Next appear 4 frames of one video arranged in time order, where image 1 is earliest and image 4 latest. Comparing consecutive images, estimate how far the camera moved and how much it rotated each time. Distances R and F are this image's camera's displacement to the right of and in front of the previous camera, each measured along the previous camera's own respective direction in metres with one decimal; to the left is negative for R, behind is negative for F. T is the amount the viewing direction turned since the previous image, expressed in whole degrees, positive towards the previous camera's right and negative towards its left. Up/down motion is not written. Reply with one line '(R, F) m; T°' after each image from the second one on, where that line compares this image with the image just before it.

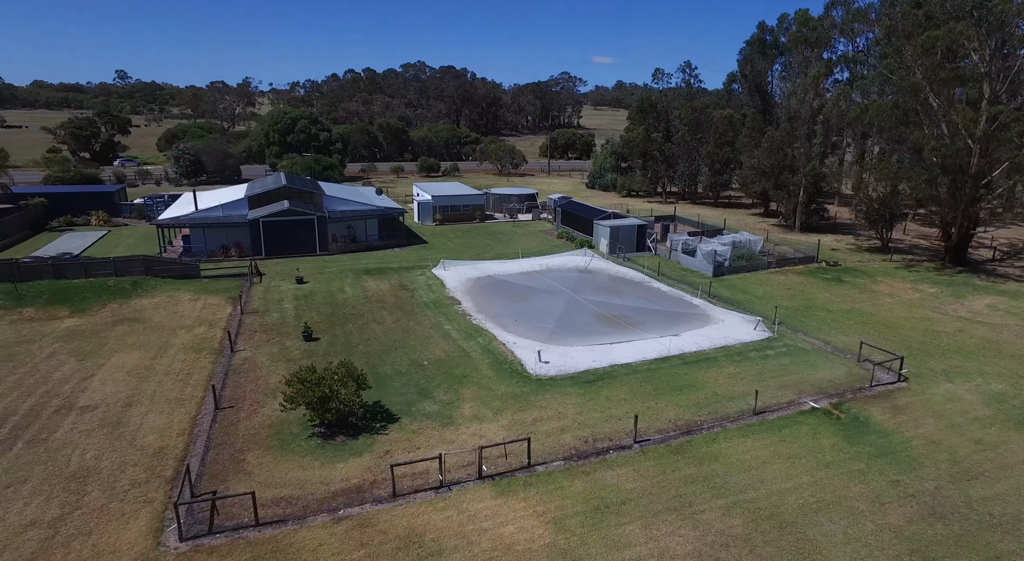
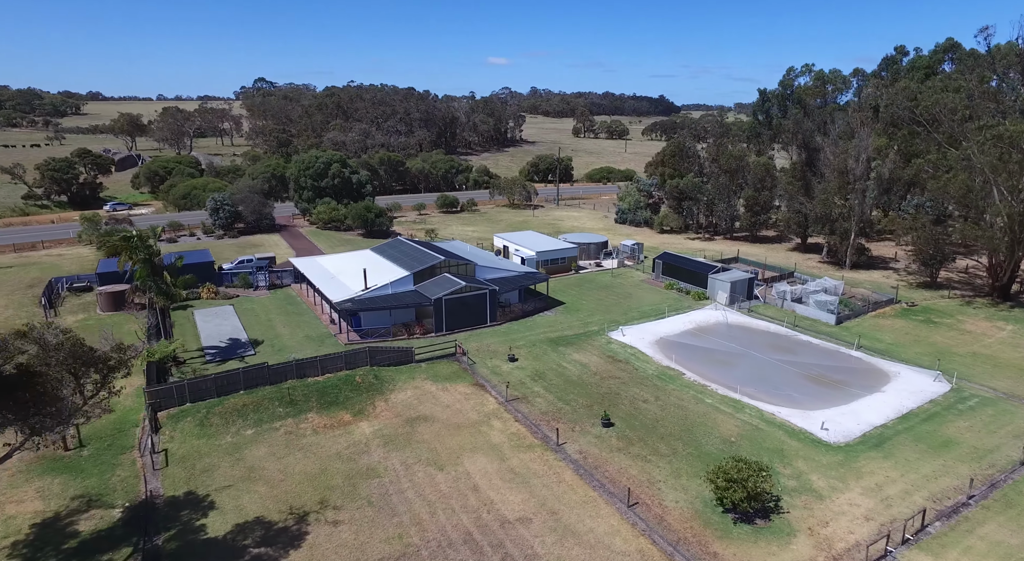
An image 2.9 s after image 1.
(-14.1, -2.2) m; +9°
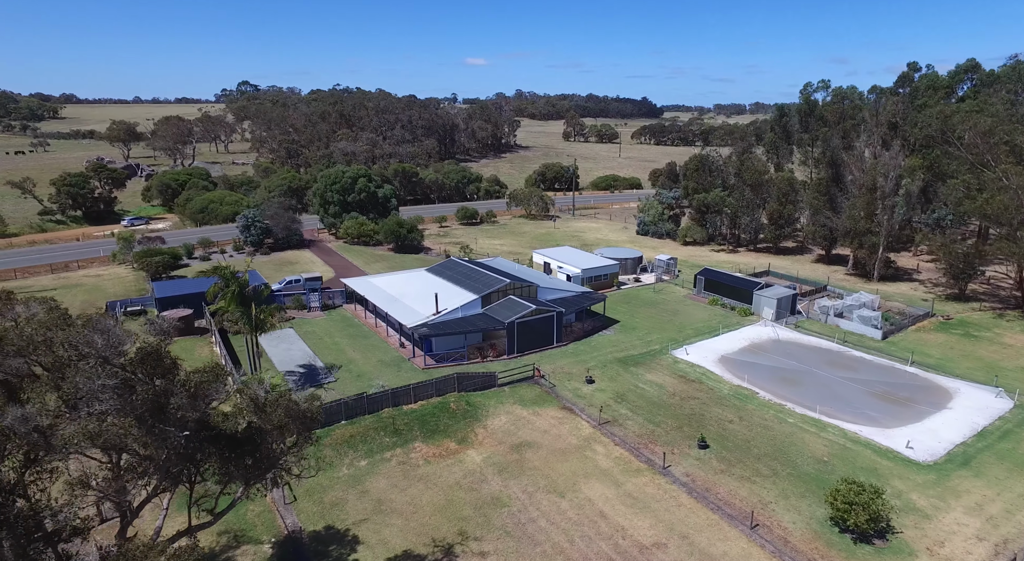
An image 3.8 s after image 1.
(-5.0, -0.9) m; +2°
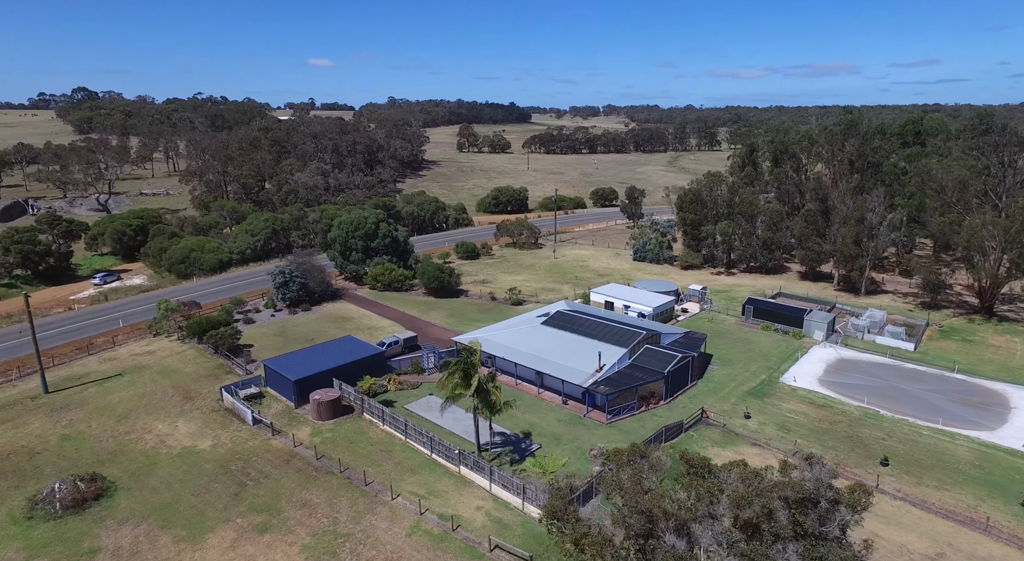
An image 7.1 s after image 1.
(-17.6, -1.0) m; +13°
